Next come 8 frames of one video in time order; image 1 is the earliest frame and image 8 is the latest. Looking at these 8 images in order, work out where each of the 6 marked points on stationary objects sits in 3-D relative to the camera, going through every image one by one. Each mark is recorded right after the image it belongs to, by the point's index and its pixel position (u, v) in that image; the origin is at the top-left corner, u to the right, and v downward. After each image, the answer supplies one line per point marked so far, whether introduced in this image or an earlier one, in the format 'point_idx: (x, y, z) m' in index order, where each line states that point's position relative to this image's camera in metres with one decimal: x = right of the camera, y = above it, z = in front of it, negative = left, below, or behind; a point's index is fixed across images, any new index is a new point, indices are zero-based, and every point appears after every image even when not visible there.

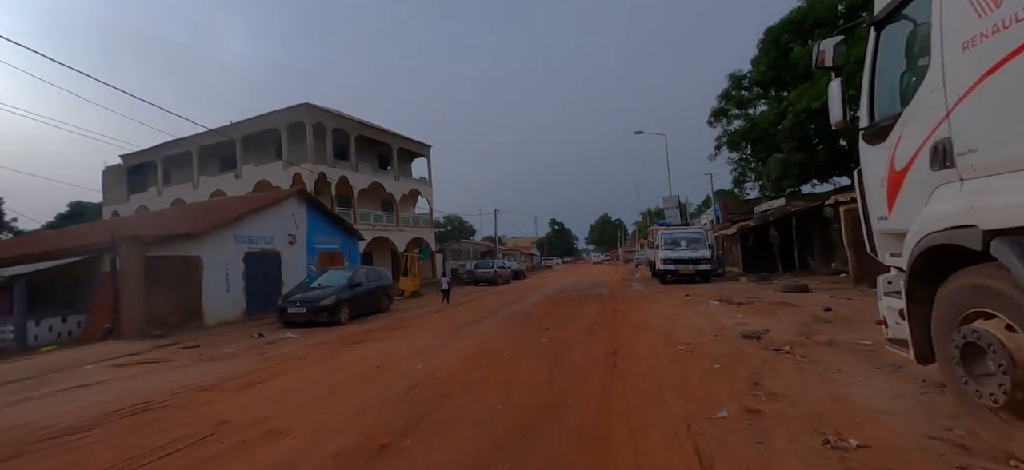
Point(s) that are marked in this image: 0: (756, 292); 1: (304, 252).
0: (+8.4, -2.0, +14.3) m
1: (-9.8, -0.8, +19.5) m
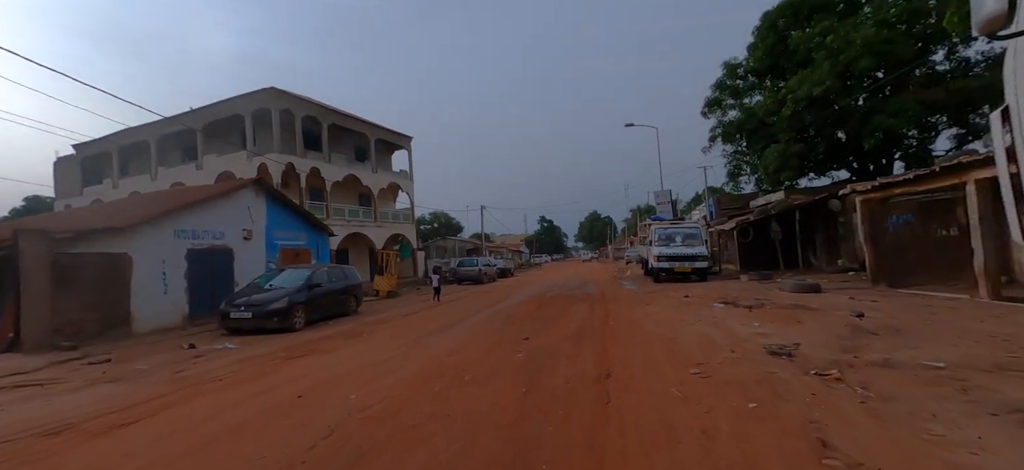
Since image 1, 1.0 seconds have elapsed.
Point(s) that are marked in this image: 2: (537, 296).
0: (+7.7, -1.8, +12.8) m
1: (-10.6, -0.6, +17.5) m
2: (+1.1, -2.7, +18.3) m
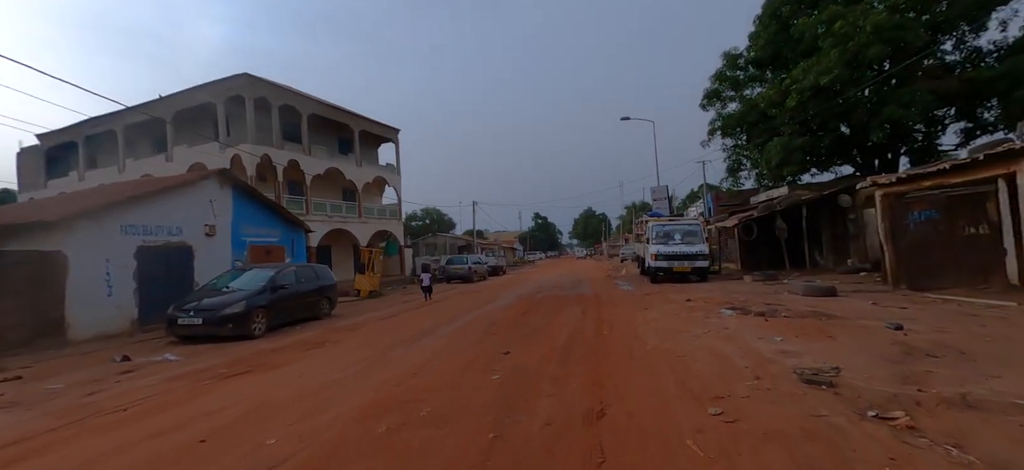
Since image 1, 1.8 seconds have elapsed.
0: (+7.3, -1.7, +11.7) m
1: (-11.1, -0.4, +16.1) m
2: (+0.6, -2.6, +17.1) m
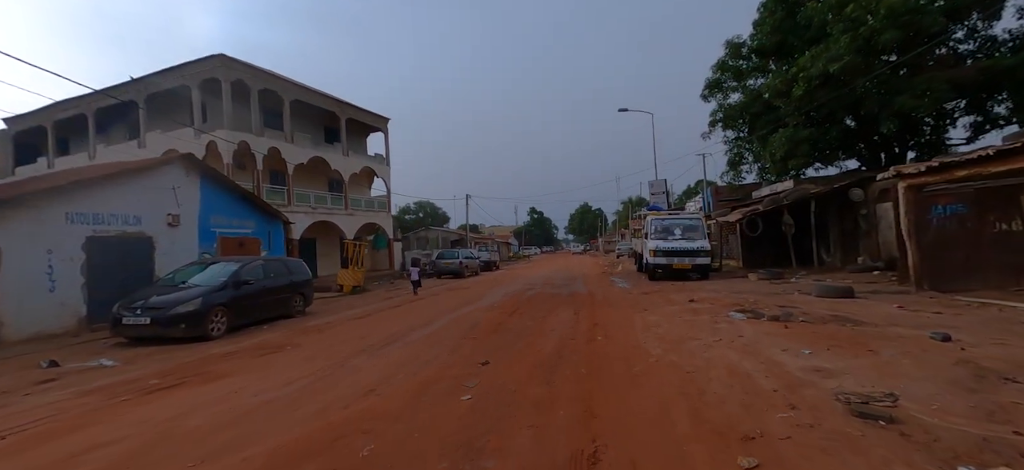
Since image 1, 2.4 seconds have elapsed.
0: (+6.9, -1.6, +10.7) m
1: (-11.5, -0.1, +14.9) m
2: (+0.2, -2.3, +16.0) m
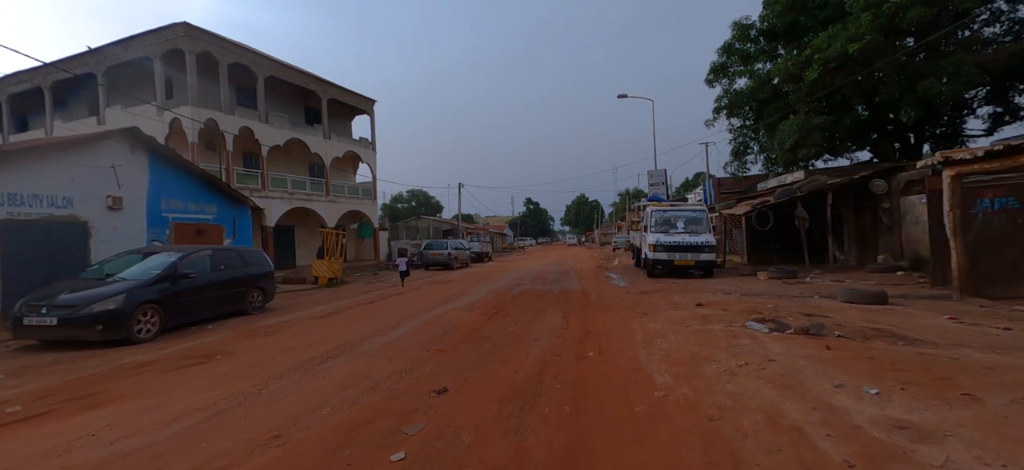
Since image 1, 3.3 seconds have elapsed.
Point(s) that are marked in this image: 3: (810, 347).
0: (+6.5, -1.5, +9.2) m
1: (-11.9, +0.4, +13.3) m
2: (-0.3, -2.0, +14.6) m
3: (+3.9, -1.5, +5.4) m
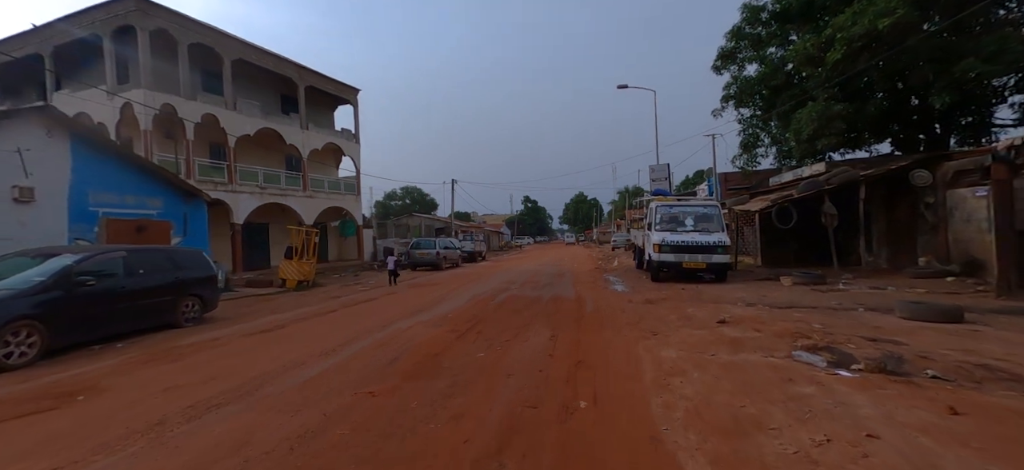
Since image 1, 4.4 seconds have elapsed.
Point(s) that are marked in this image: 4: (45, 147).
0: (+6.0, -1.5, +7.4) m
1: (-12.4, +0.5, +11.4) m
2: (-0.8, -2.0, +12.7) m
3: (+3.4, -1.5, +3.5) m
4: (-12.4, +2.3, +11.1) m
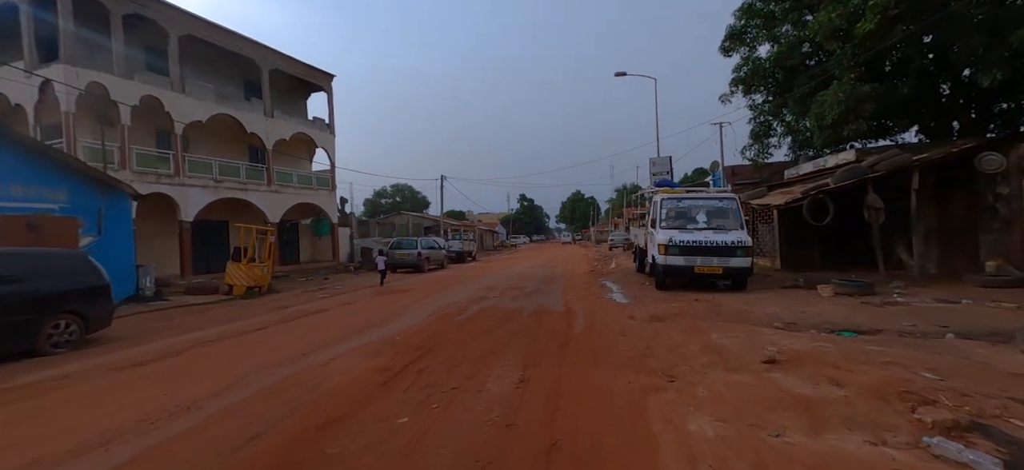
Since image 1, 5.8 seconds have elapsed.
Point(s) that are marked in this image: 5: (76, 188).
0: (+5.4, -1.4, +5.1) m
1: (-13.0, +0.5, +9.0) m
2: (-1.4, -1.9, +10.3) m
3: (+2.8, -1.4, +1.2) m
4: (-13.0, +2.4, +8.7) m
5: (-12.8, +1.4, +12.2) m
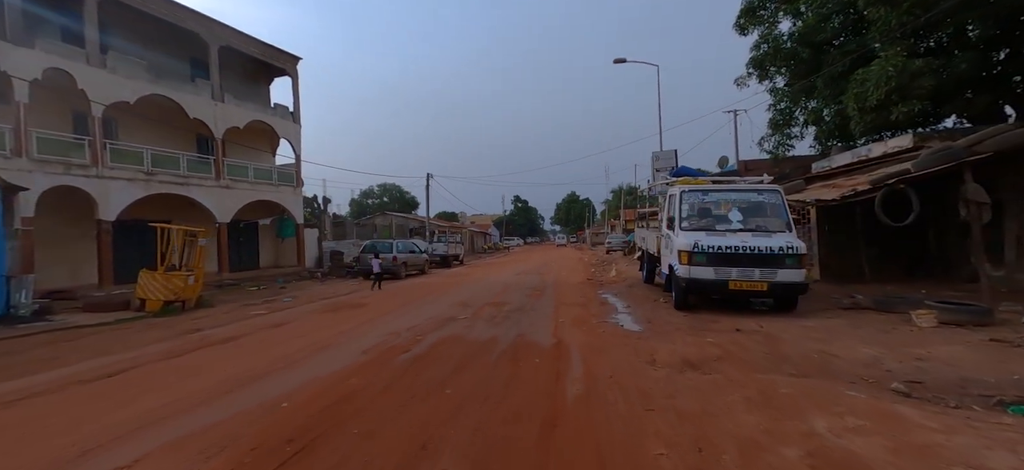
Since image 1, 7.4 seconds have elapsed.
0: (+5.0, -1.5, +2.3) m
1: (-13.5, +0.4, +6.0) m
2: (-2.0, -2.0, +7.5) m
3: (+2.4, -1.5, -1.6) m
4: (-13.6, +2.3, +5.7) m
5: (-13.3, +1.4, +9.2) m
